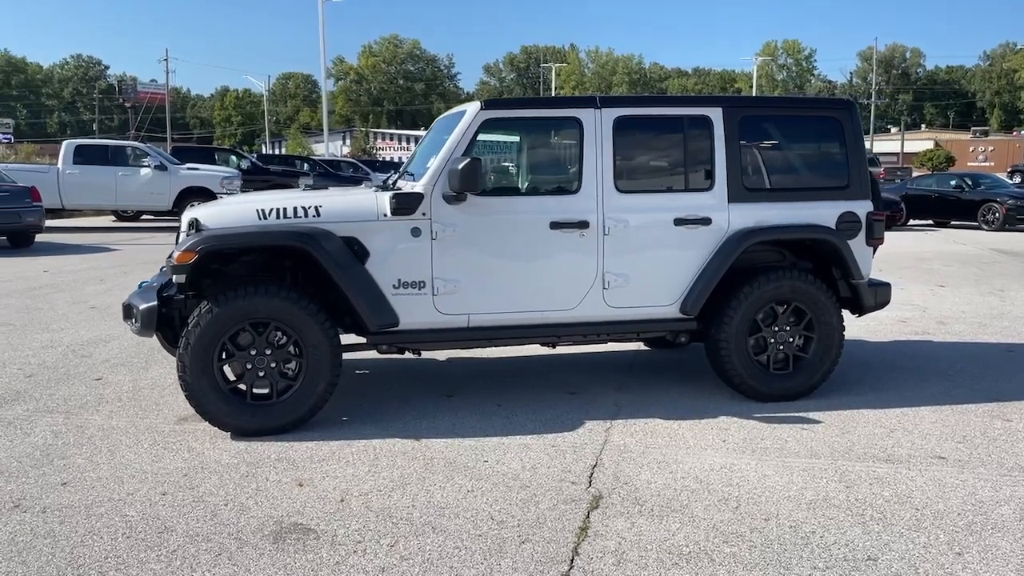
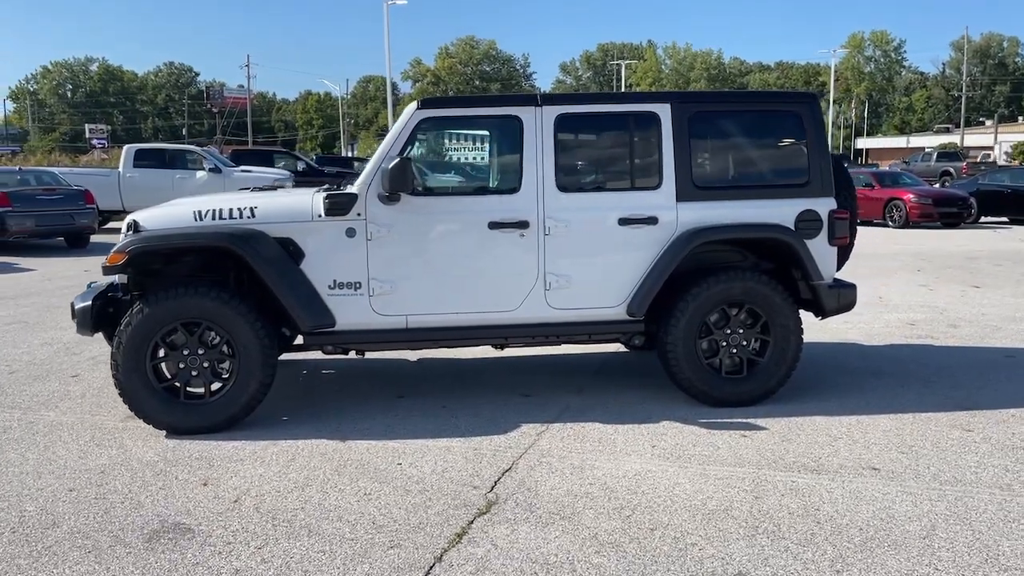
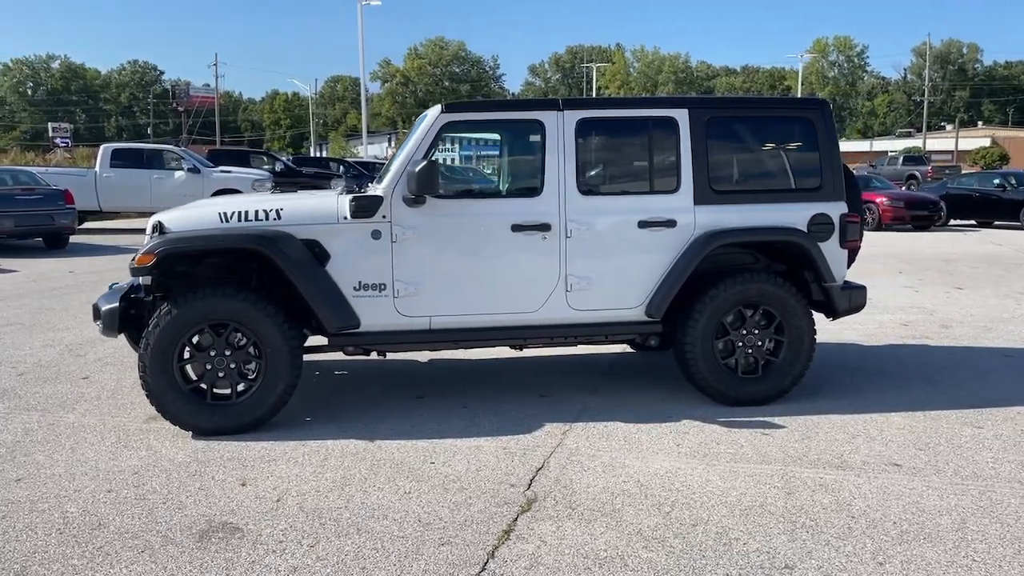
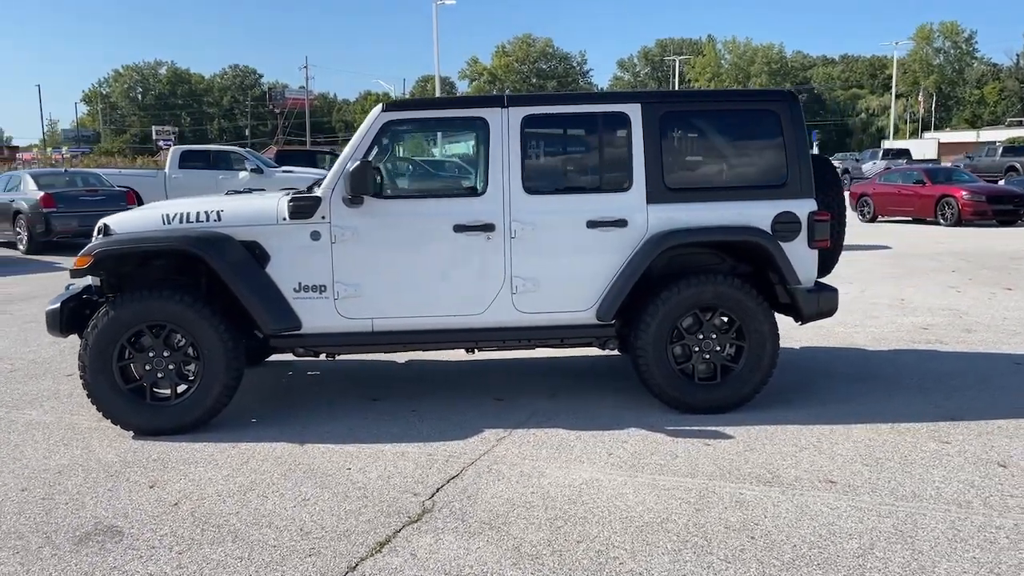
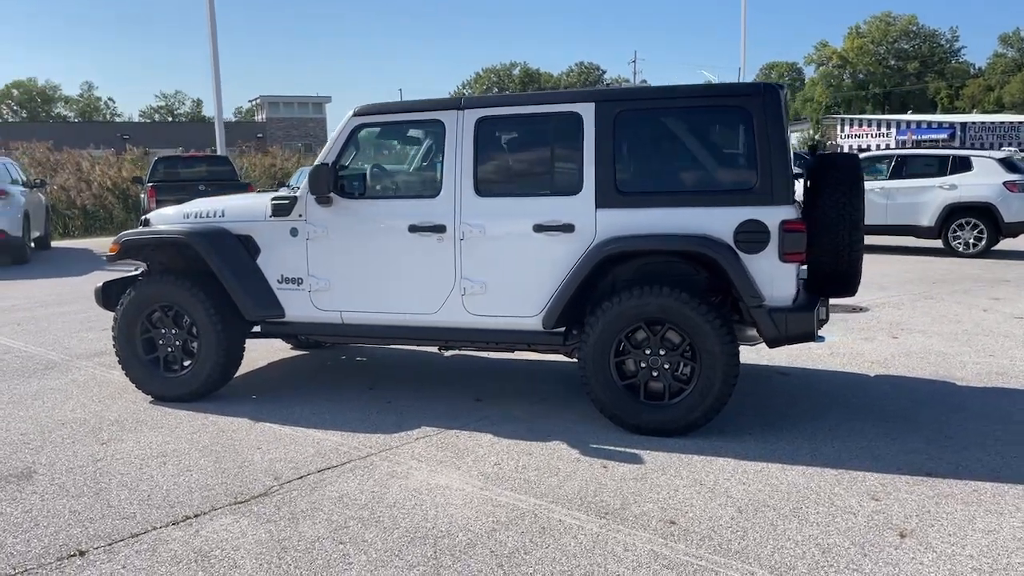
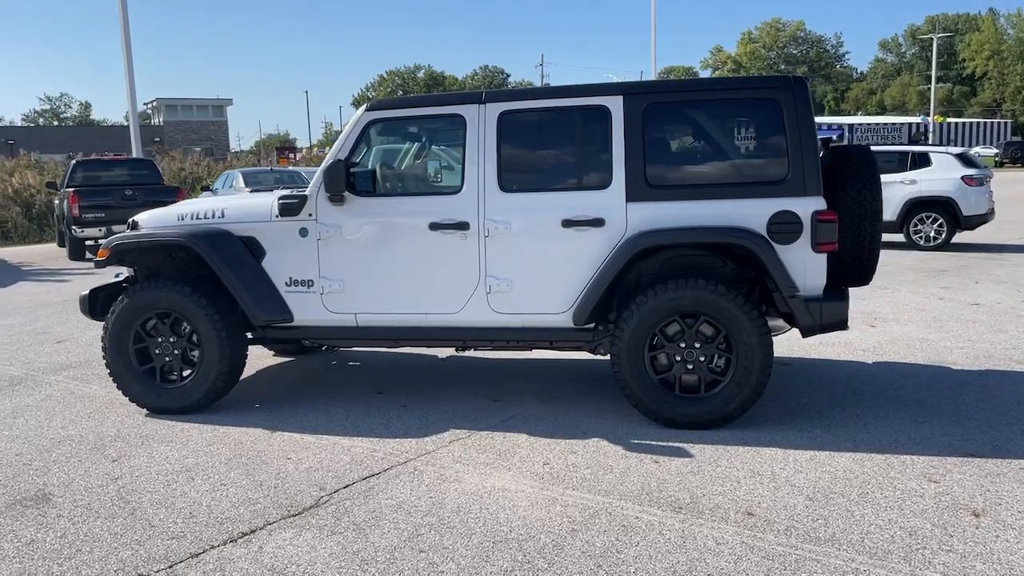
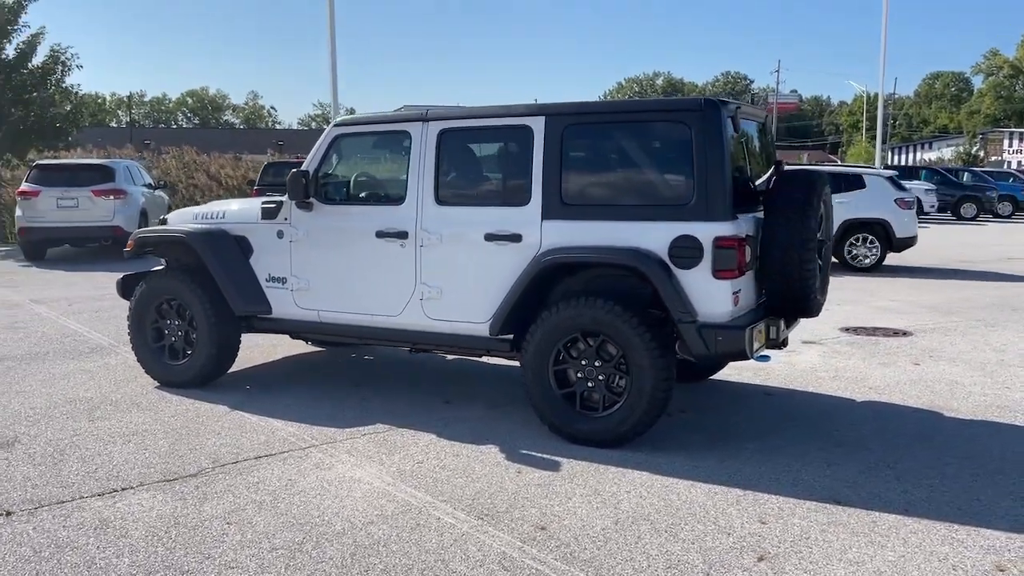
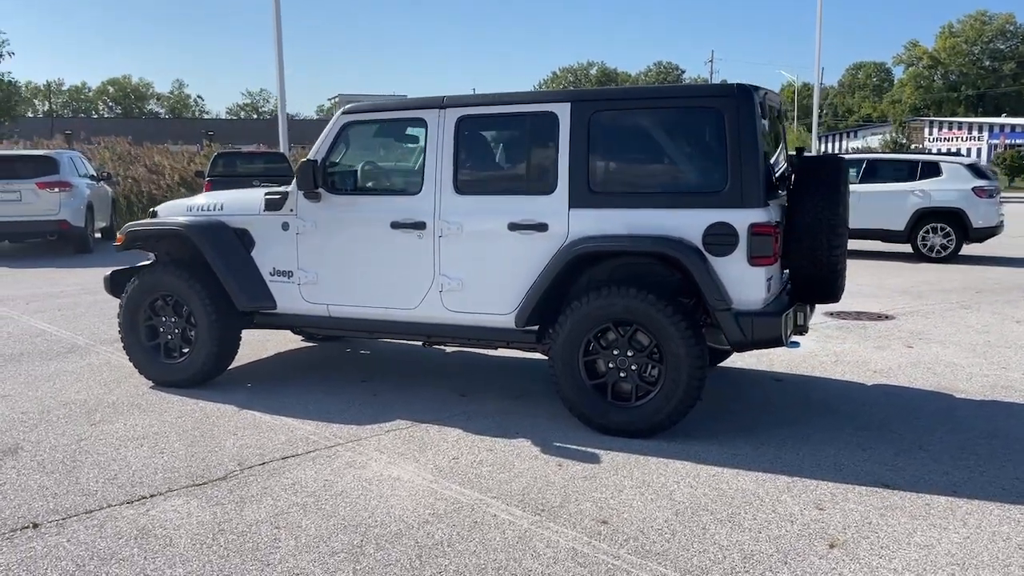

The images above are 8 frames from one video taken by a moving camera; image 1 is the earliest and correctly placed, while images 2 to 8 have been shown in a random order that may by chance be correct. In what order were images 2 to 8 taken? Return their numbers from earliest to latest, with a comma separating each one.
3, 2, 4, 6, 5, 8, 7
